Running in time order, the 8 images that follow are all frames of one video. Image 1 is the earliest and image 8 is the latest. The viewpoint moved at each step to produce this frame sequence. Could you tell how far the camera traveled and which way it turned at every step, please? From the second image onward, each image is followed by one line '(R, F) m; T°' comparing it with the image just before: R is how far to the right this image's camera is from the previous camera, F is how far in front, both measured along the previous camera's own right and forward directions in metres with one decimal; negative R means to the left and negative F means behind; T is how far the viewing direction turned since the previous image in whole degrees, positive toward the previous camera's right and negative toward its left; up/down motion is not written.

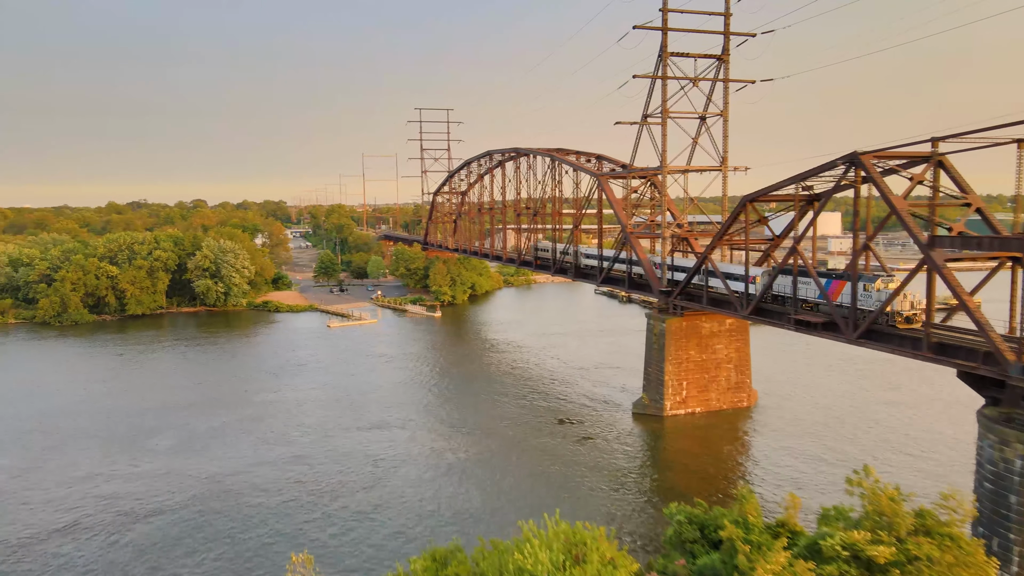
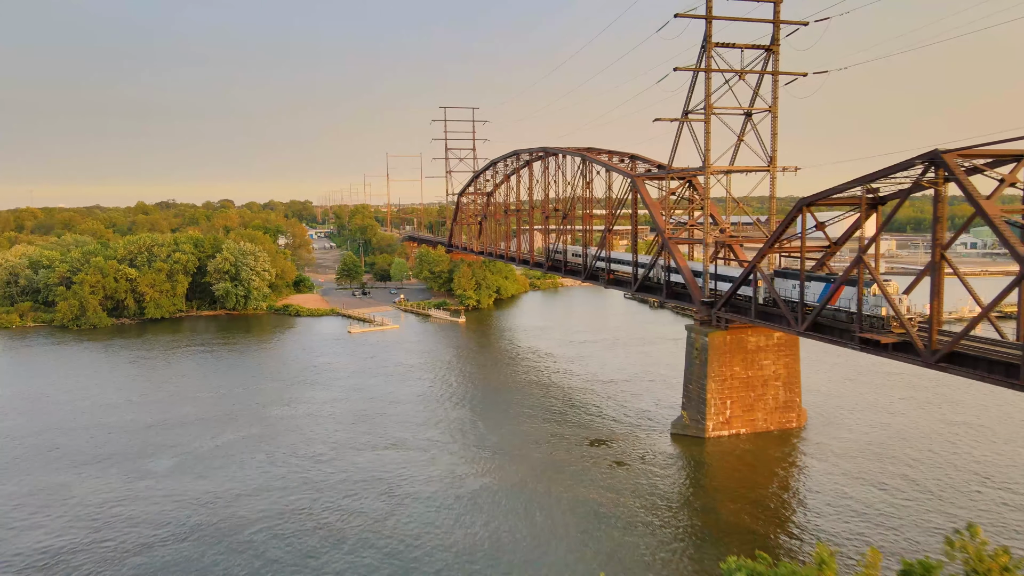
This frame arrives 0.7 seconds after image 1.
(-0.2, +1.9) m; -2°
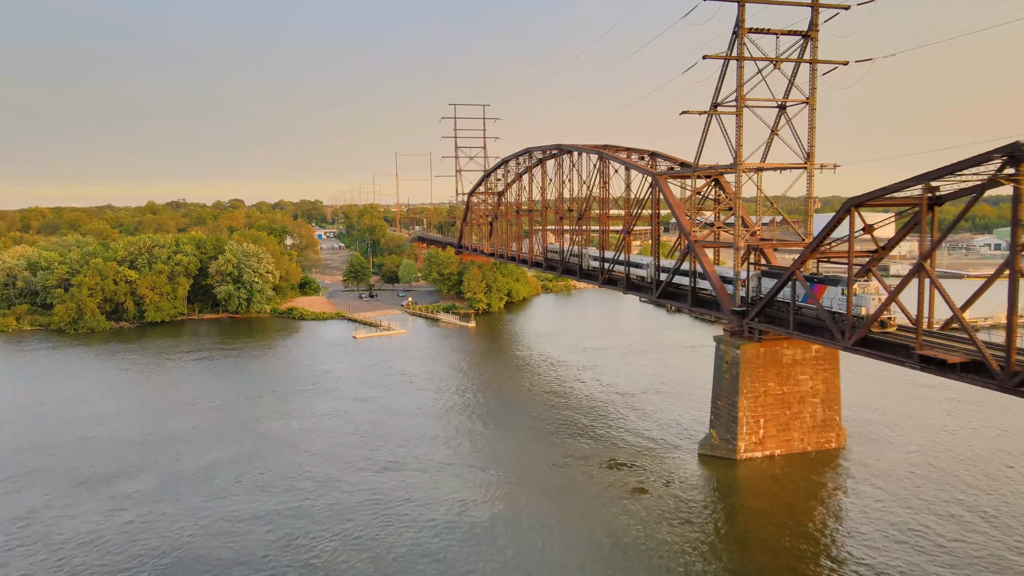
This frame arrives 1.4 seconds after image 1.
(-0.1, +1.9) m; -1°
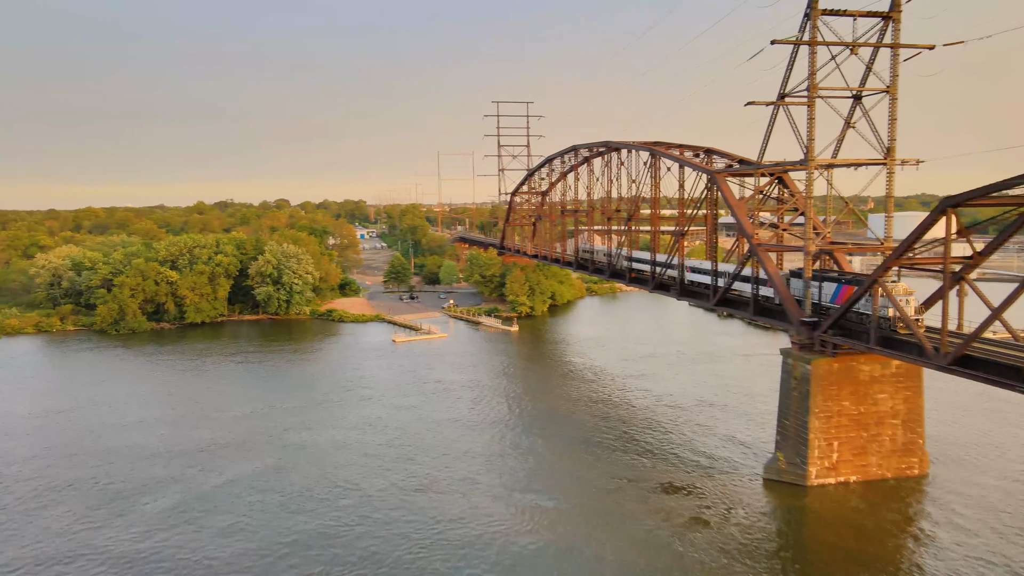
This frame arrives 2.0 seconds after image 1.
(-0.2, +1.7) m; -3°
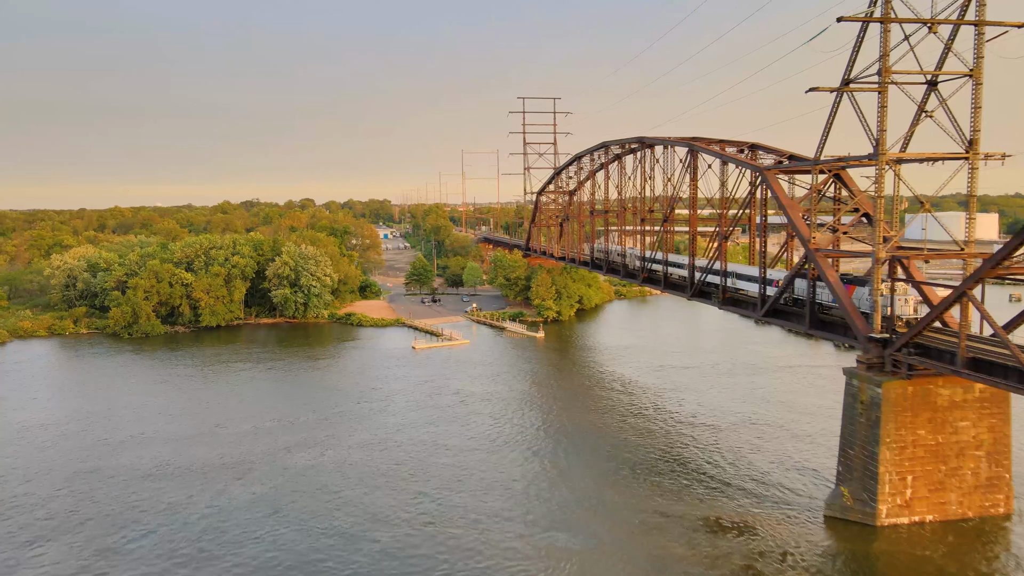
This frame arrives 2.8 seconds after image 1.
(-0.1, +2.2) m; -2°
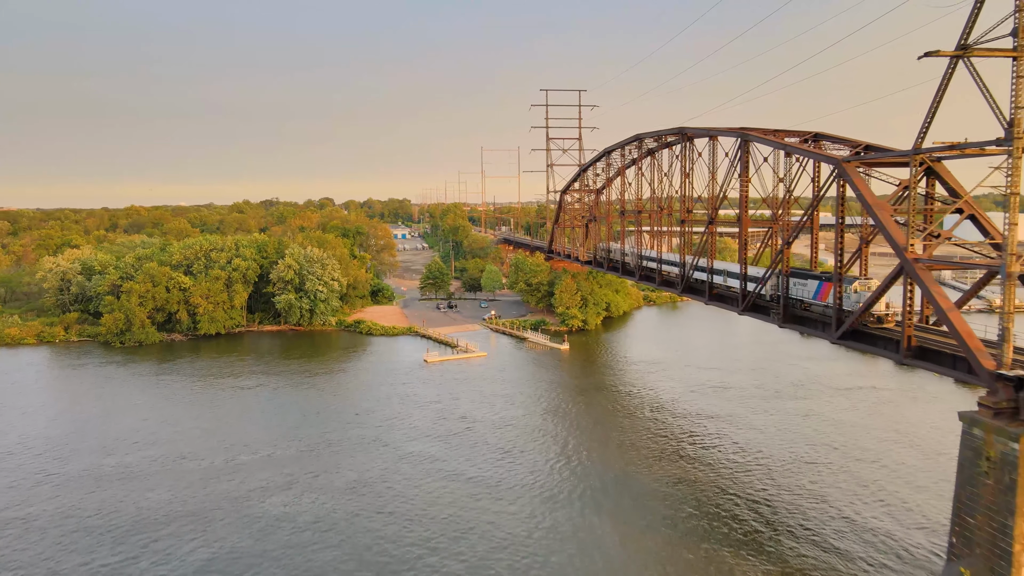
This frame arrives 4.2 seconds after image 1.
(-0.1, +3.8) m; -2°
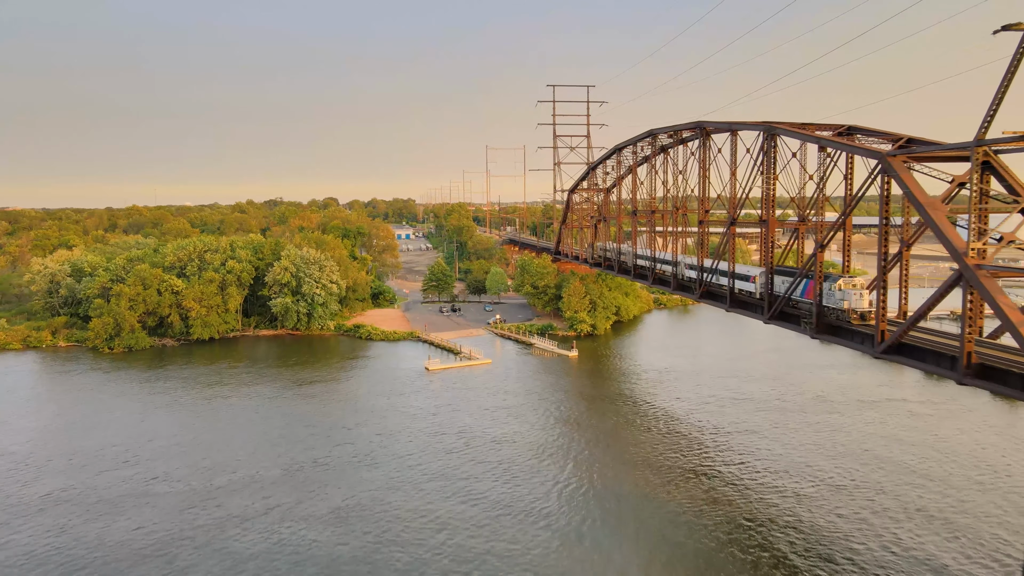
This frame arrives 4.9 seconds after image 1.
(-0.1, +1.9) m; 0°
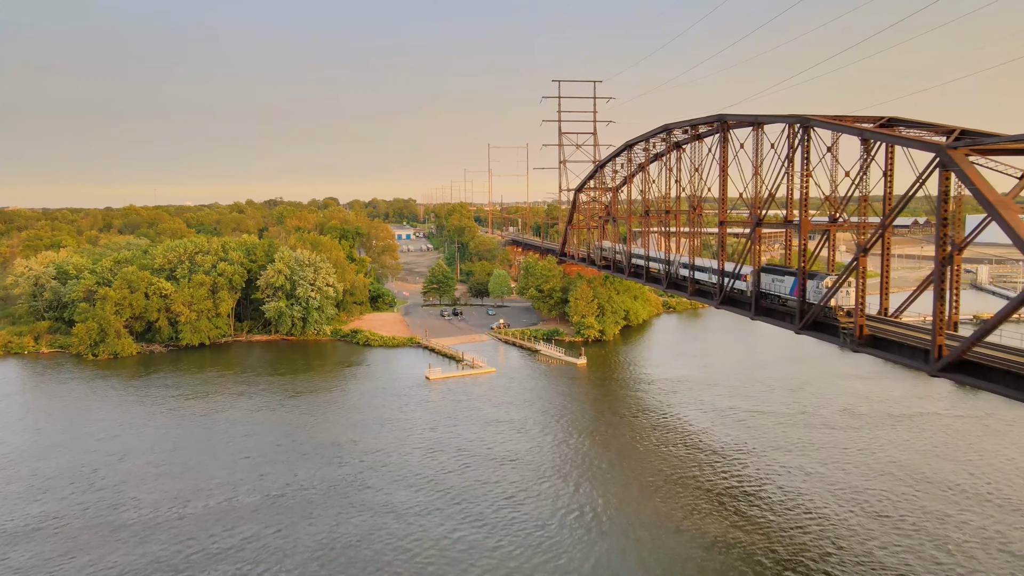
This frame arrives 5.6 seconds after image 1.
(-0.2, +2.0) m; 0°
